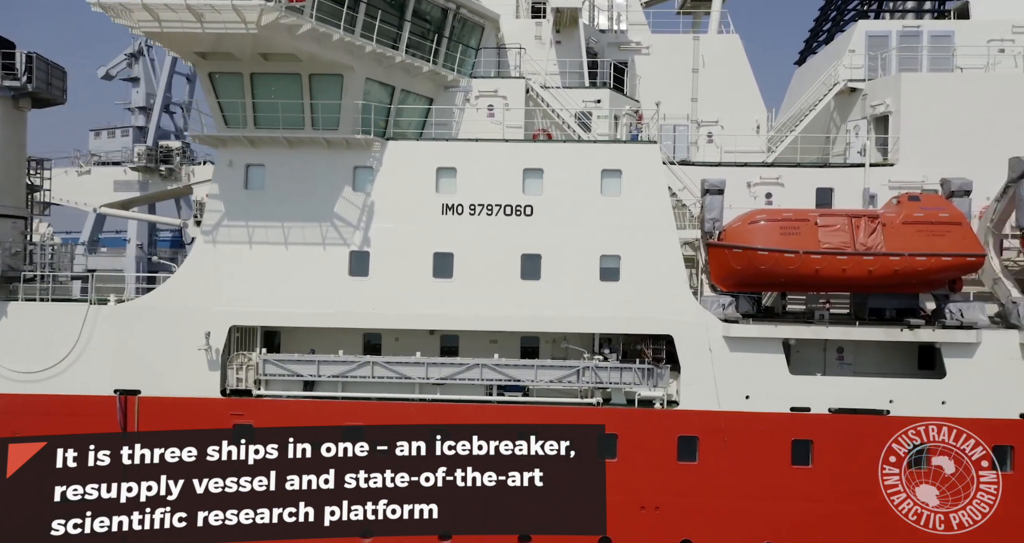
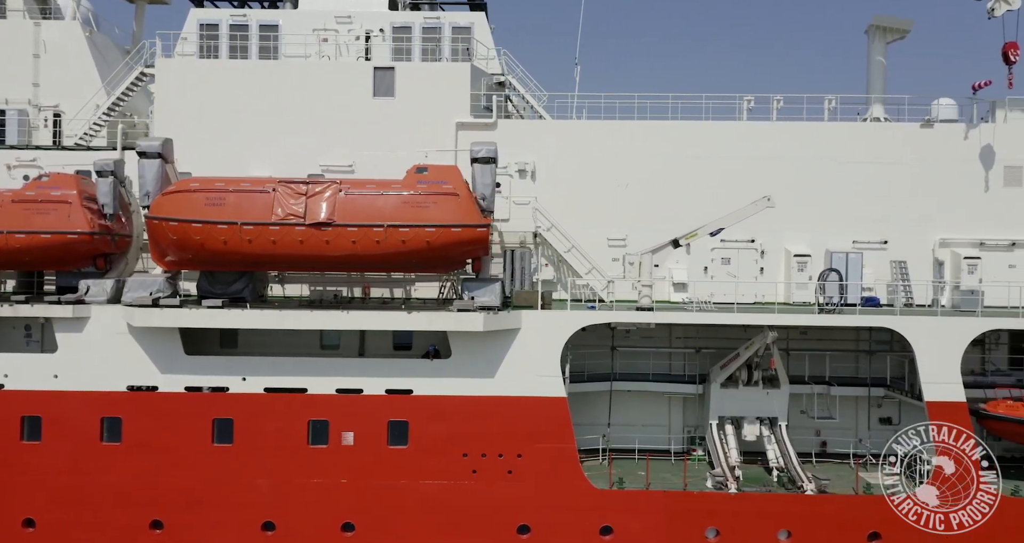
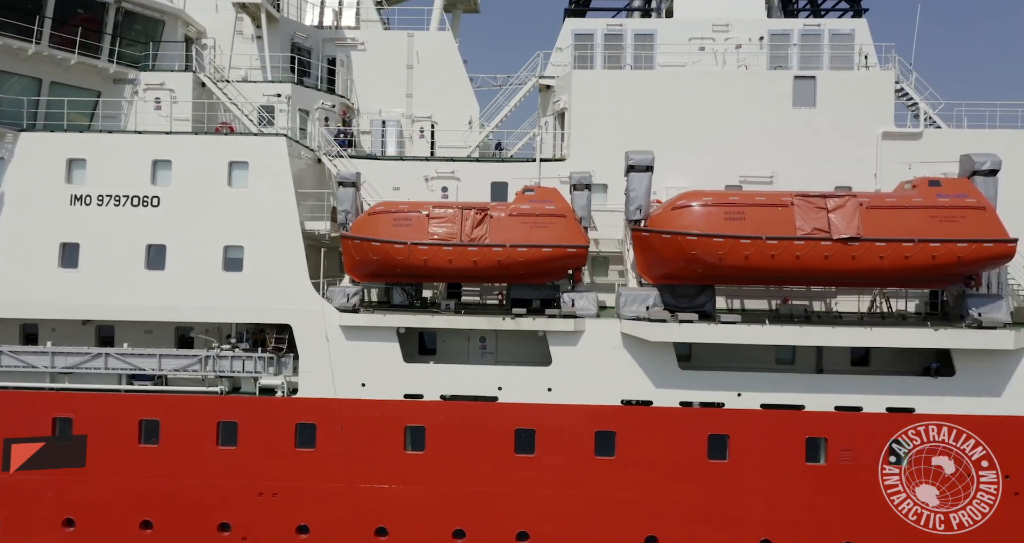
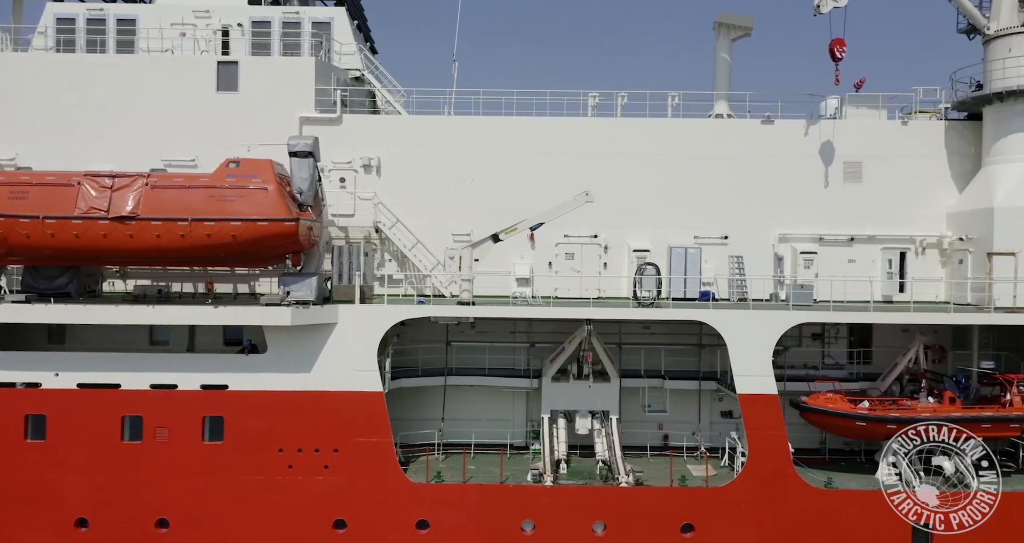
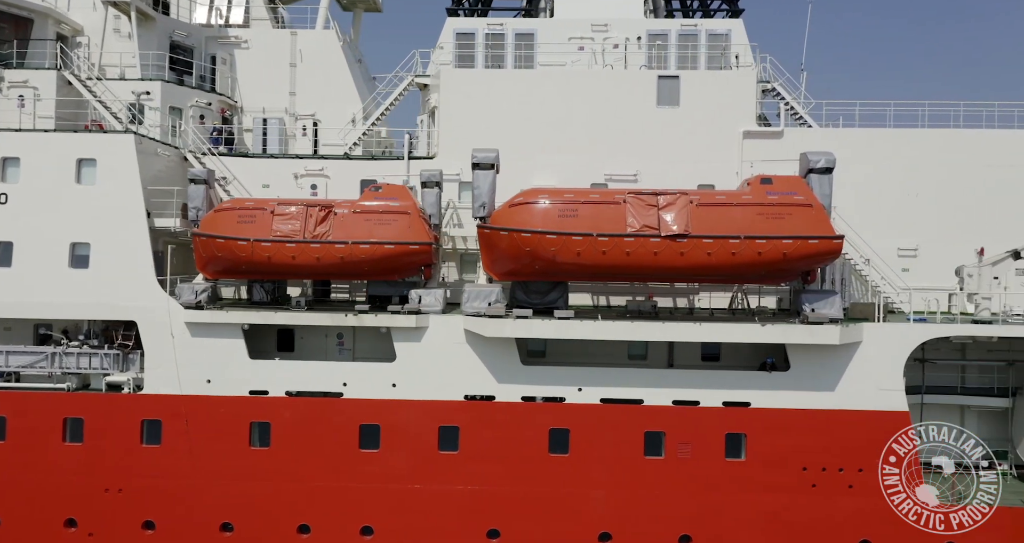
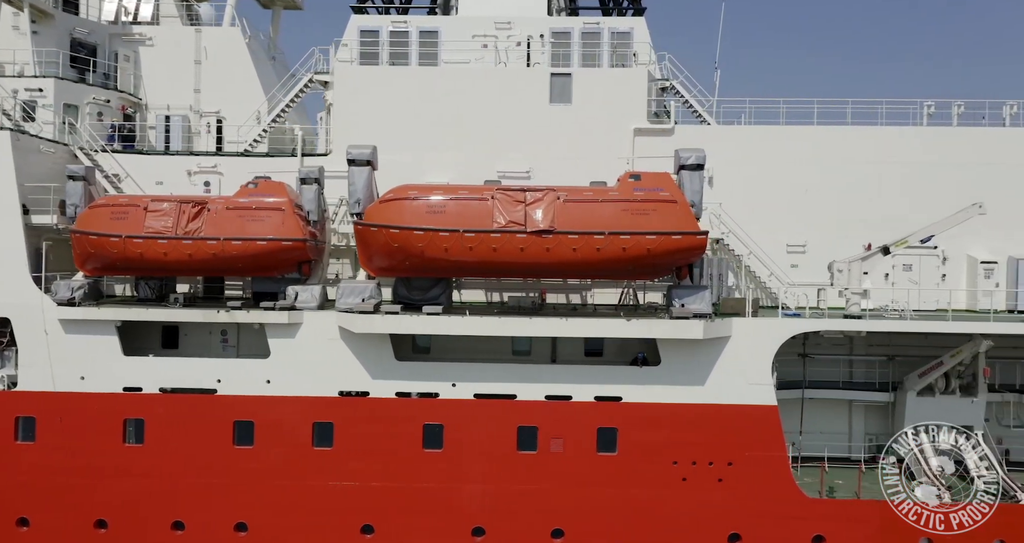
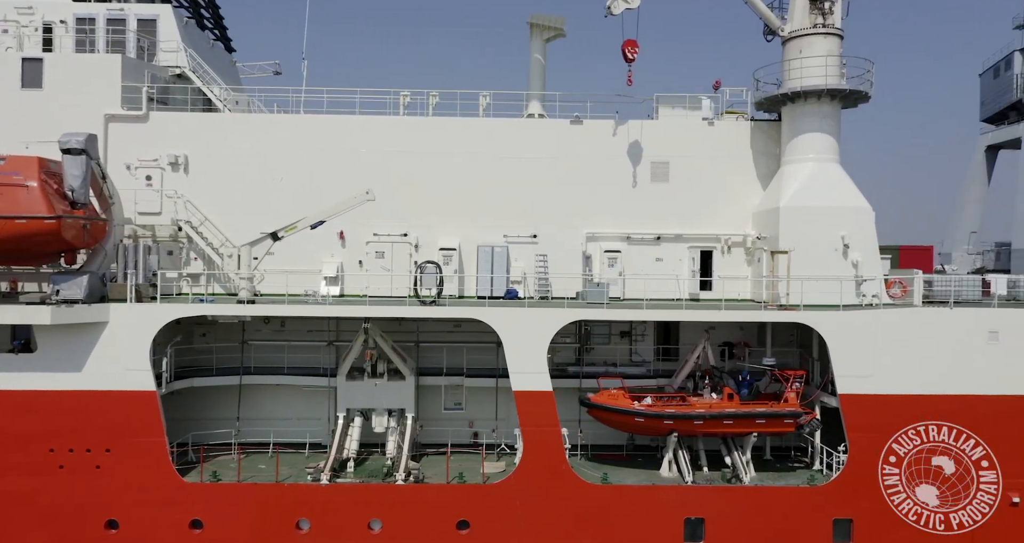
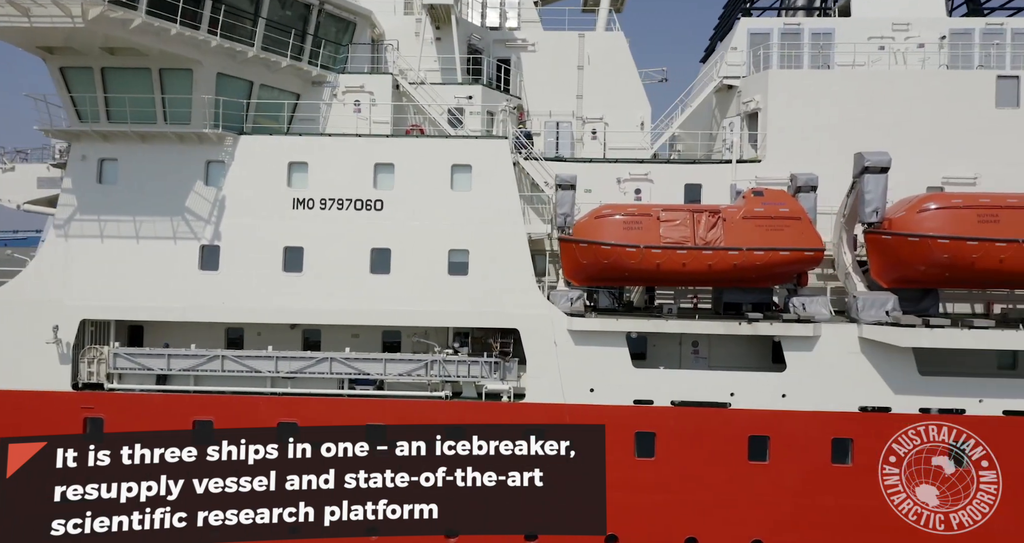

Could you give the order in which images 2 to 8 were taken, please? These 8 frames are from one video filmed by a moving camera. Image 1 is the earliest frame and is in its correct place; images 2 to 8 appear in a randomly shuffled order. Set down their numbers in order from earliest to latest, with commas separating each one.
8, 3, 5, 6, 2, 4, 7
